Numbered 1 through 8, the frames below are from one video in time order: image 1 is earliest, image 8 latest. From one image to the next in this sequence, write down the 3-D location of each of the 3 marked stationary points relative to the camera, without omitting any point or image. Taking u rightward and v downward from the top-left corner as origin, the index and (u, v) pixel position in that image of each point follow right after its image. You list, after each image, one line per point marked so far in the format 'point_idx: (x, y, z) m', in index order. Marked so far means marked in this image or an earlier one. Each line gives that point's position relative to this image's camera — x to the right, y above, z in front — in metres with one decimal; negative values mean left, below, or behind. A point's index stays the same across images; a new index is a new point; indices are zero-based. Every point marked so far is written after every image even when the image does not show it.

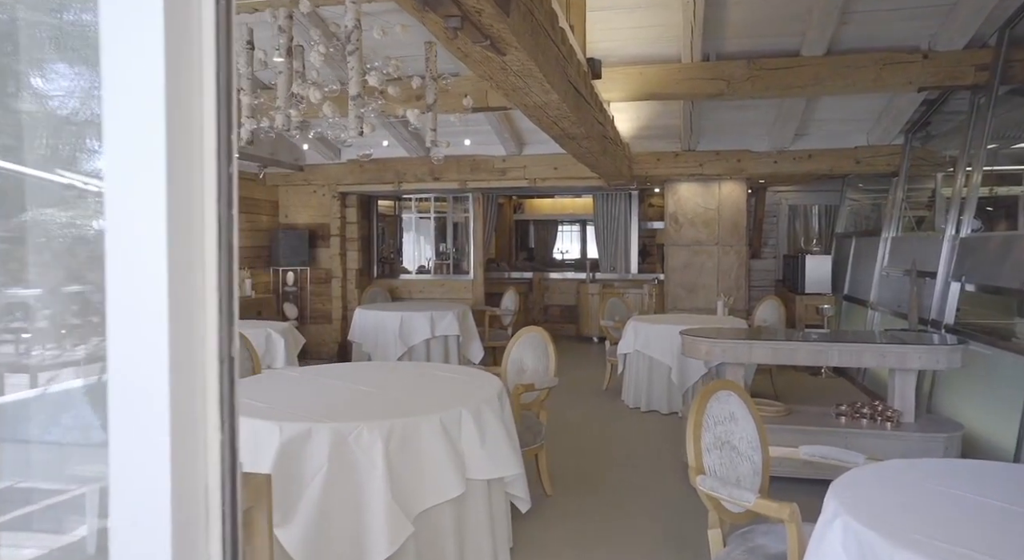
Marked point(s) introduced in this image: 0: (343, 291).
0: (-2.0, -0.1, +8.0) m
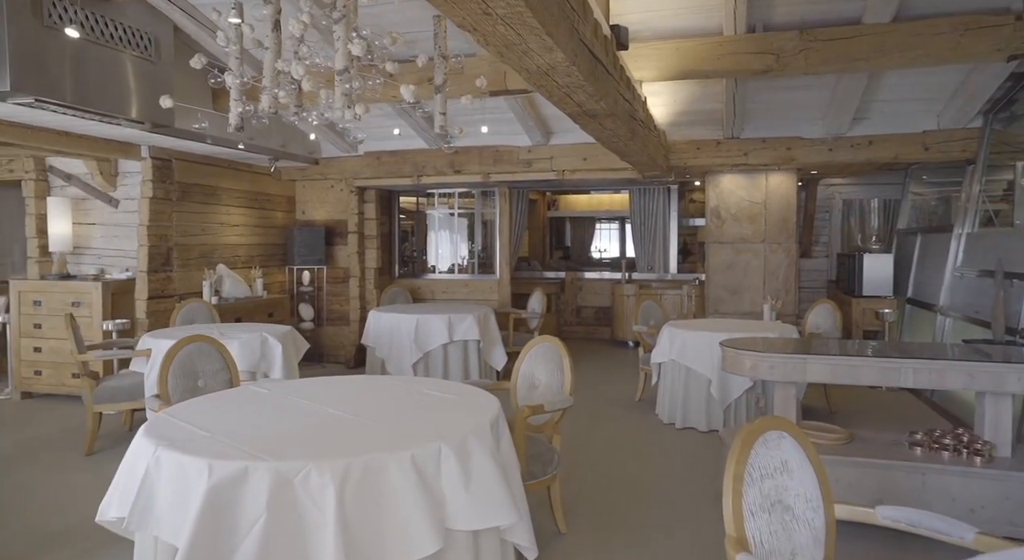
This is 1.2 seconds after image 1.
0: (-1.7, -0.1, +7.6) m
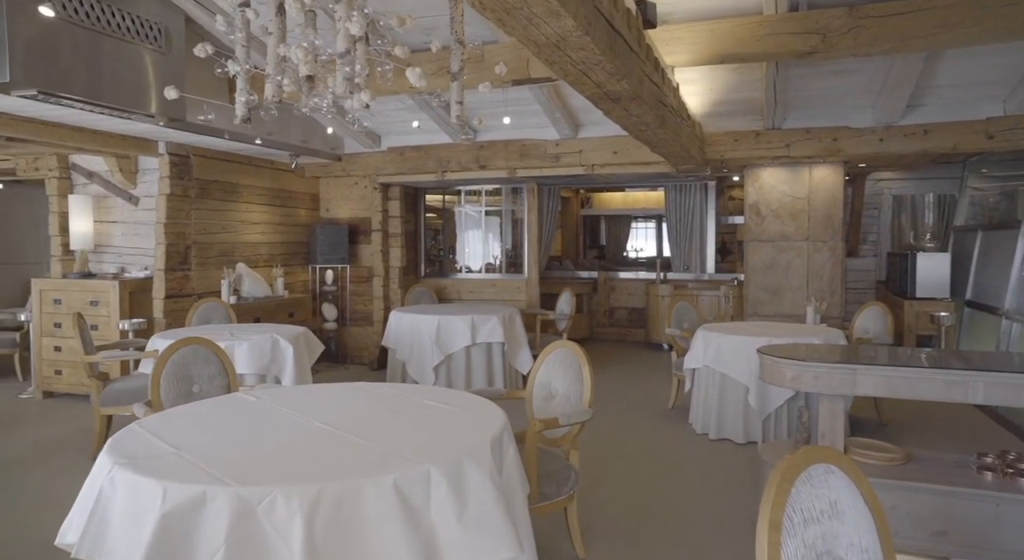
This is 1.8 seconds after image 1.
0: (-1.4, -0.1, +7.4) m
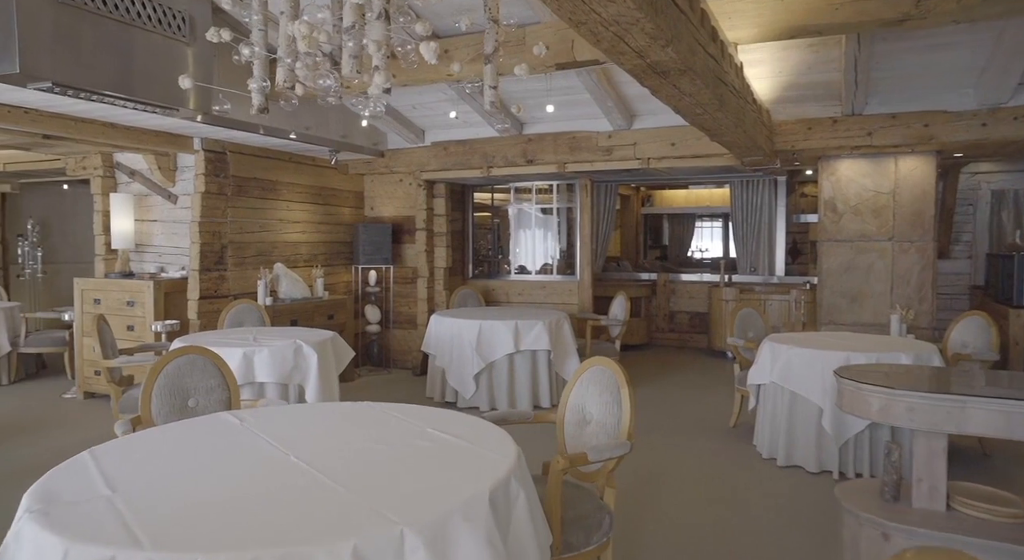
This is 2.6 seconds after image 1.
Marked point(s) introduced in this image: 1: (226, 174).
0: (-0.9, -0.1, +7.1) m
1: (-2.4, +0.9, +5.7) m
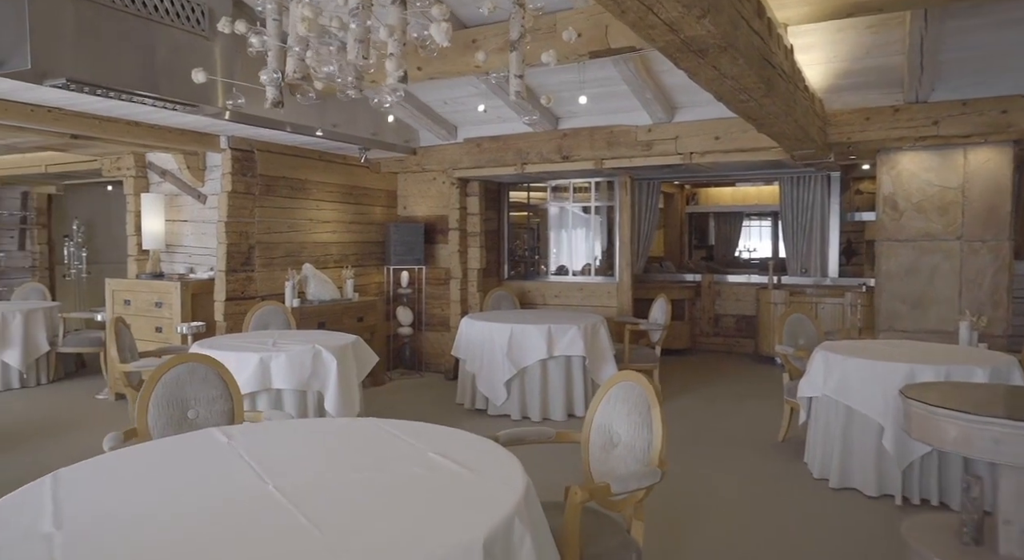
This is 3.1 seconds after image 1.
0: (-0.5, -0.1, +6.9) m
1: (-2.1, +0.9, +5.5) m
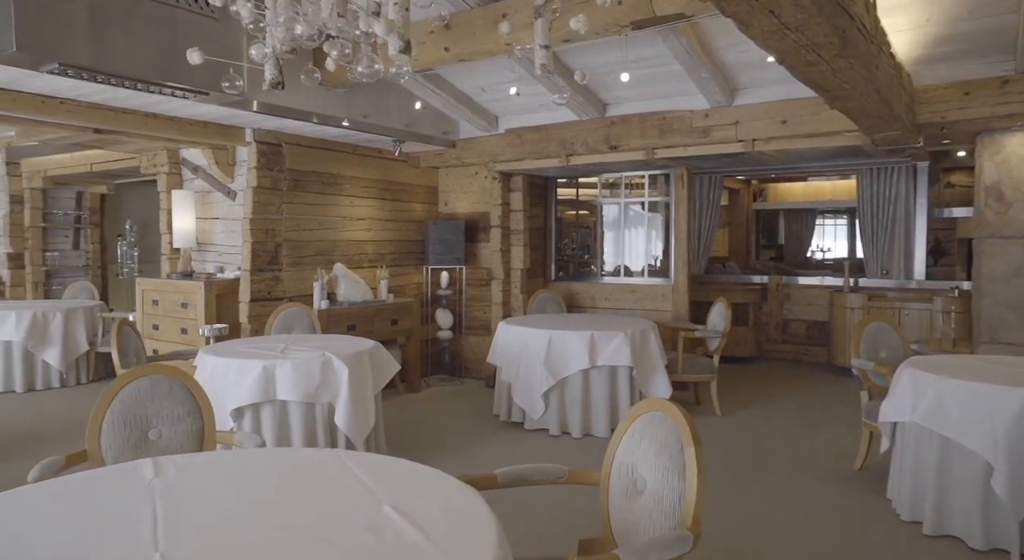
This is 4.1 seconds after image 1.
0: (-0.1, -0.1, +6.5) m
1: (-1.8, +0.9, +5.3) m
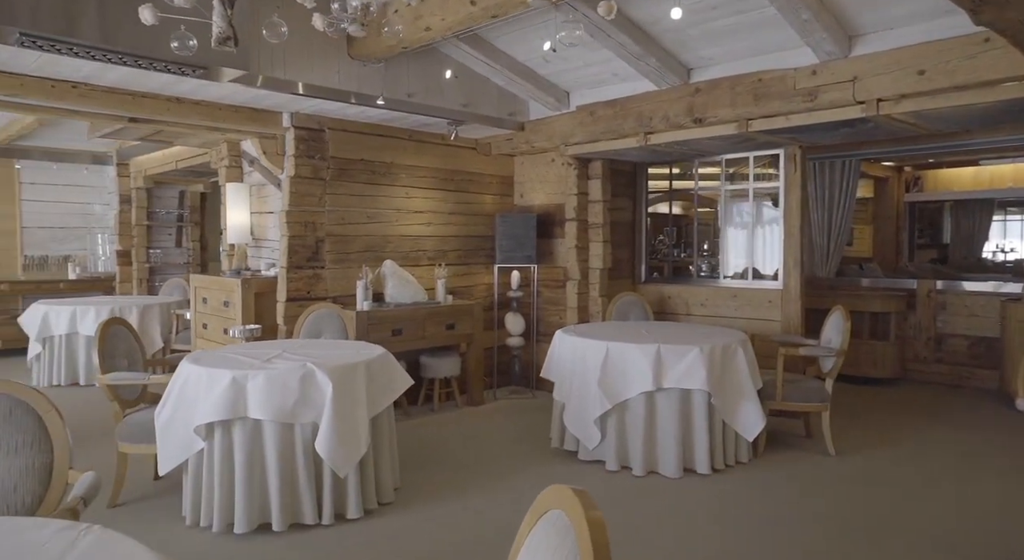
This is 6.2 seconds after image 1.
0: (+0.6, -0.2, +5.7) m
1: (-1.3, +0.9, +4.9) m
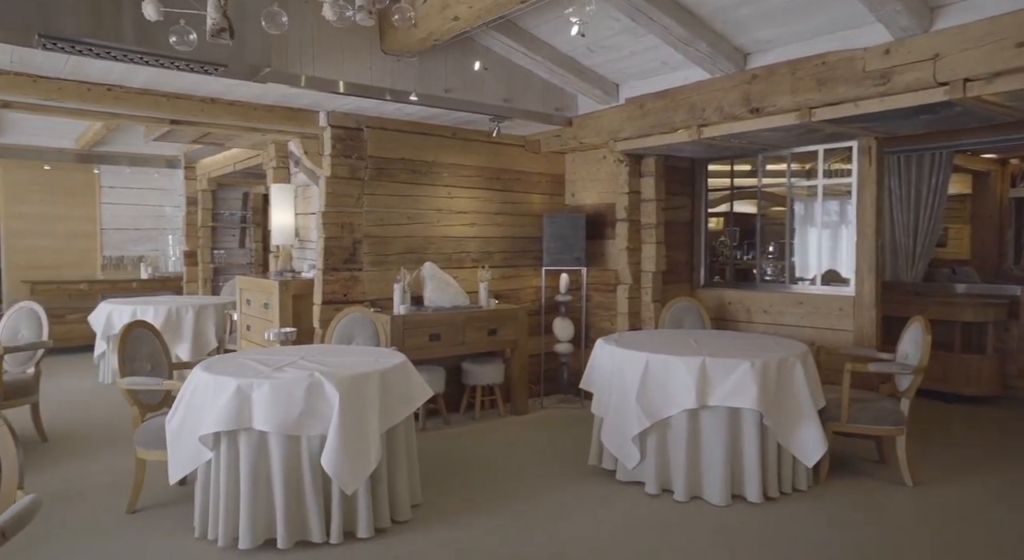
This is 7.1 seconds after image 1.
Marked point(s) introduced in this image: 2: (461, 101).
0: (+0.9, -0.2, +5.3) m
1: (-1.0, +0.9, +4.7) m
2: (-0.3, +1.2, +4.5) m
